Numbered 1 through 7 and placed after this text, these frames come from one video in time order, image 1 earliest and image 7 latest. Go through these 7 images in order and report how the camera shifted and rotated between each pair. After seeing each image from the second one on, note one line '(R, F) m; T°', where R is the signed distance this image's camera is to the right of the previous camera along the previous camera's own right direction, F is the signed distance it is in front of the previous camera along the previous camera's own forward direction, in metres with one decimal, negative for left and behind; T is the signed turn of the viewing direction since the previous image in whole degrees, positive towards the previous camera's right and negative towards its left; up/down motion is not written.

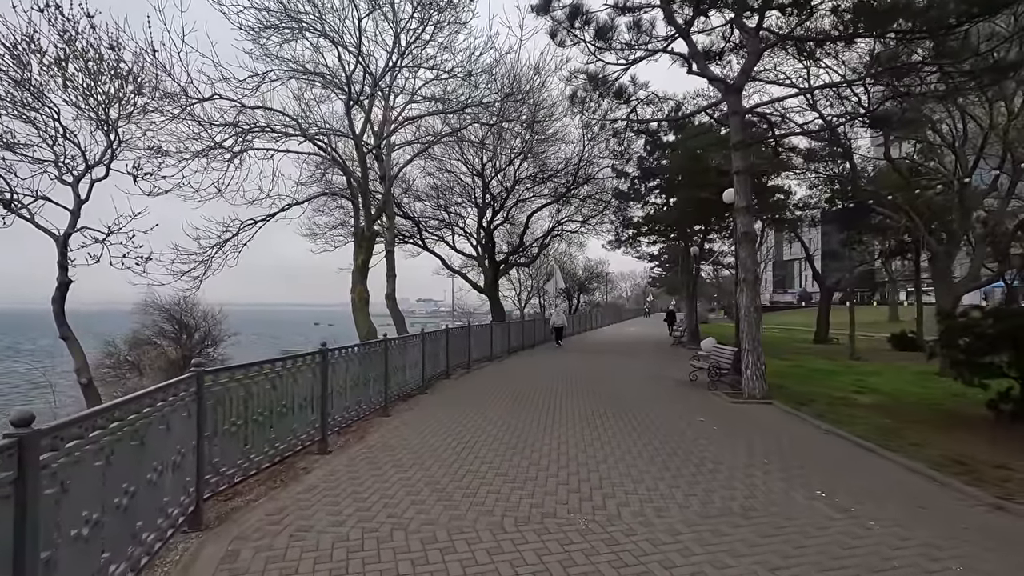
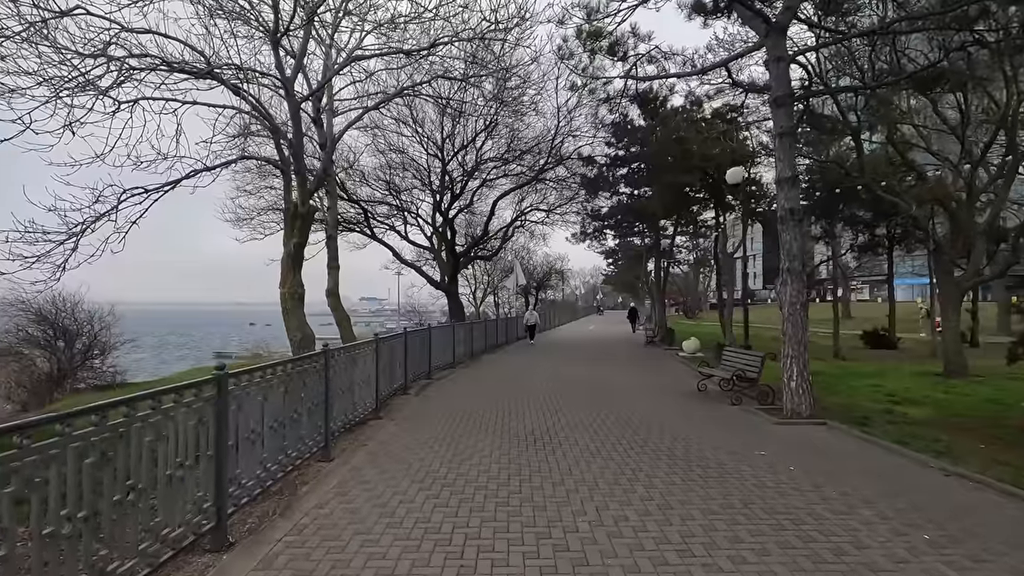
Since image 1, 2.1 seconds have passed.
(-0.7, +3.0) m; +6°
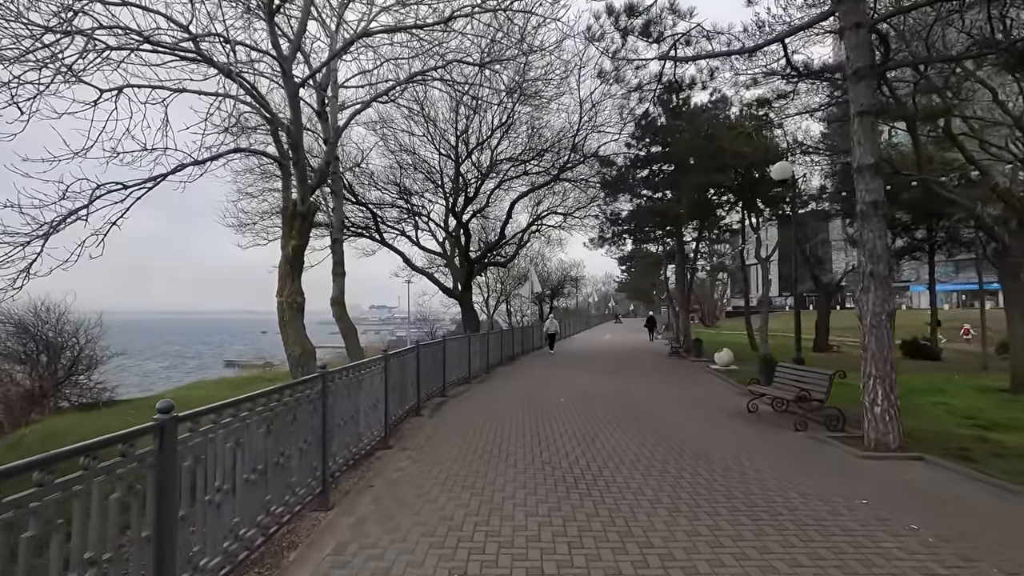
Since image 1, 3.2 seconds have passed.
(-0.3, +1.4) m; -1°
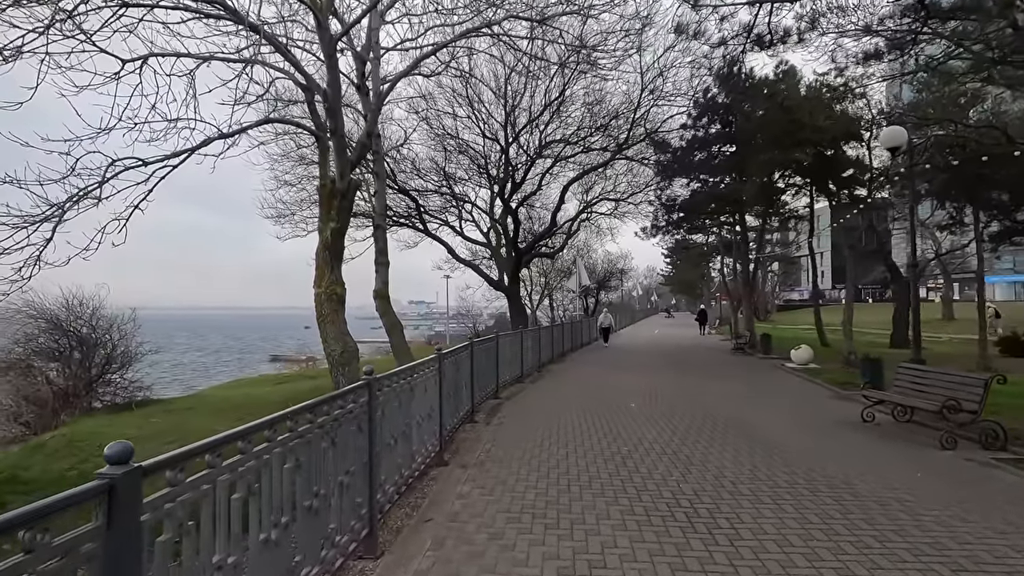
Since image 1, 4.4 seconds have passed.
(-0.6, +1.5) m; -4°
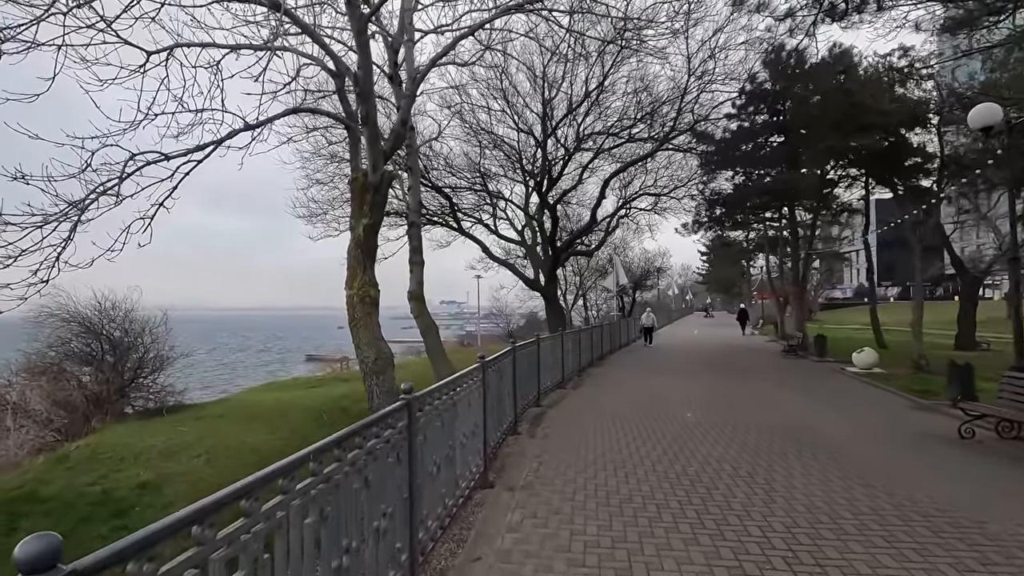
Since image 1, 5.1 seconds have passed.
(-0.3, +0.8) m; -3°
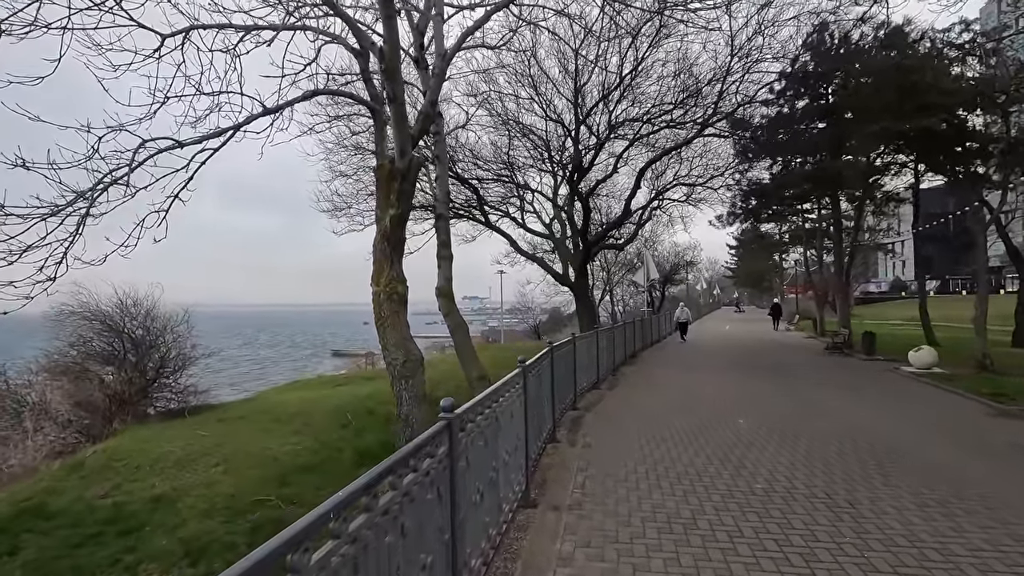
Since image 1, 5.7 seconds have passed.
(-0.2, +0.7) m; -2°
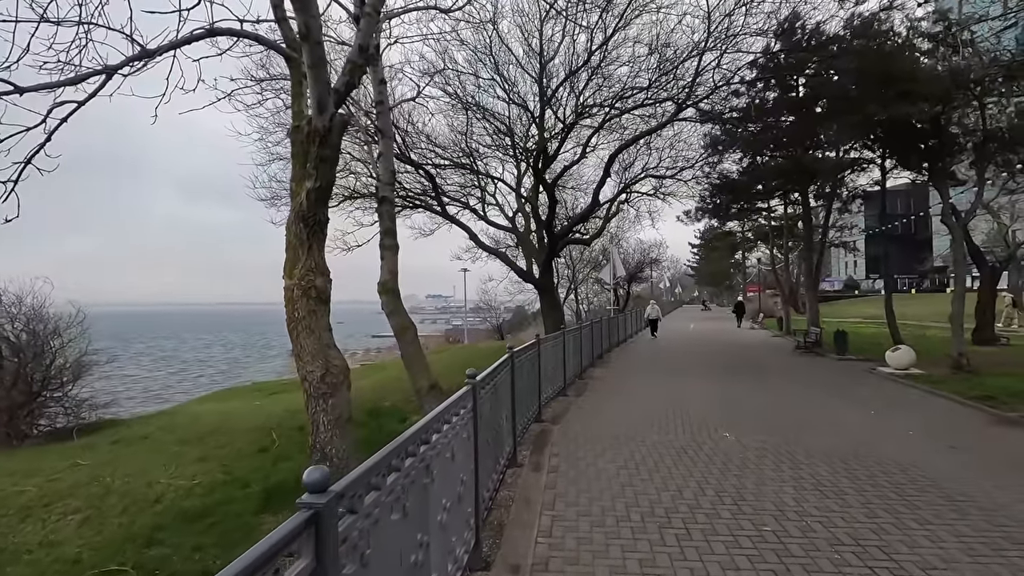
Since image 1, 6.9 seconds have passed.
(+0.2, +1.4) m; +4°
